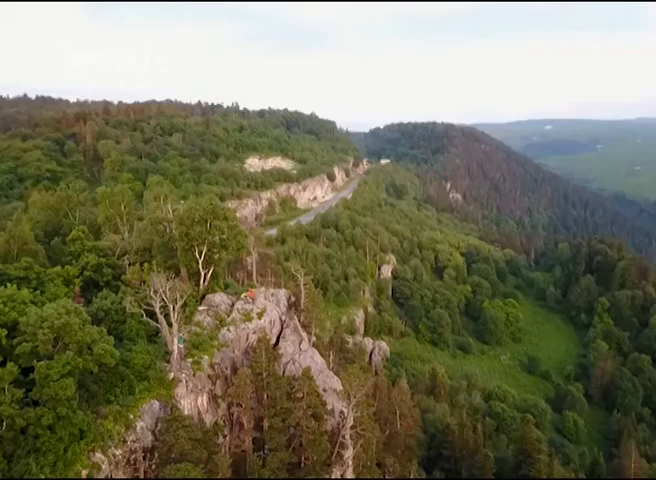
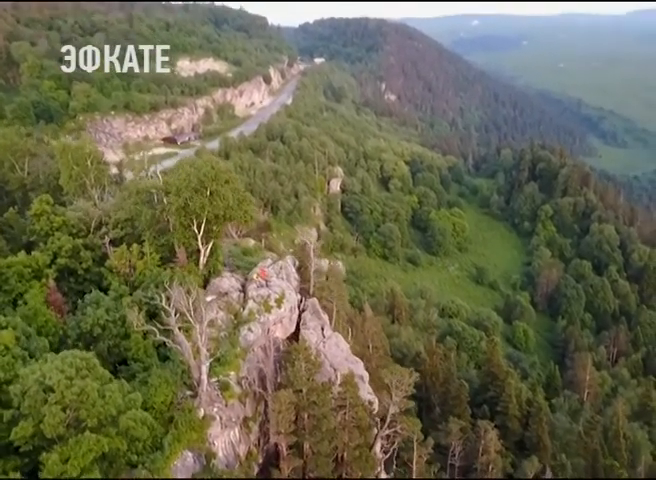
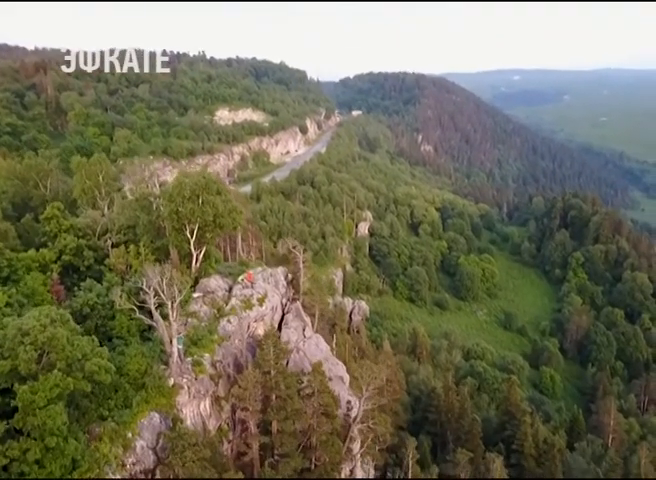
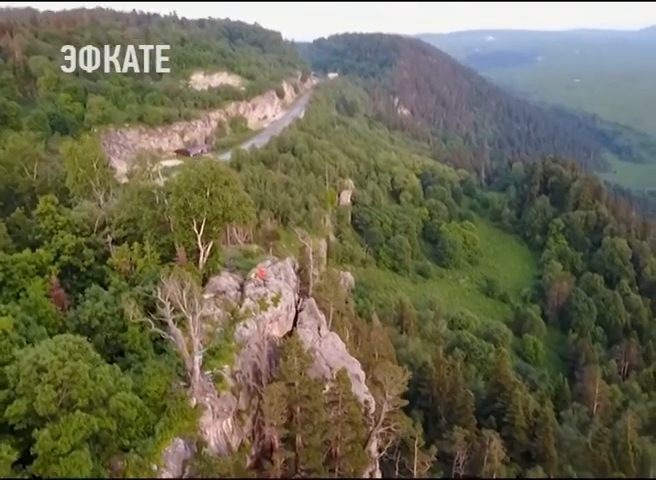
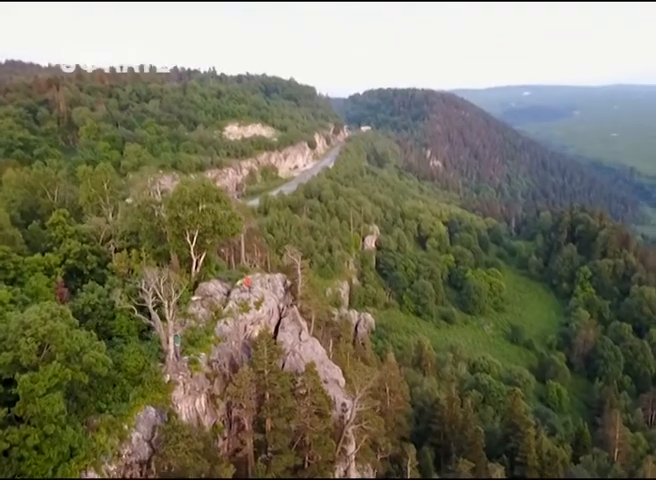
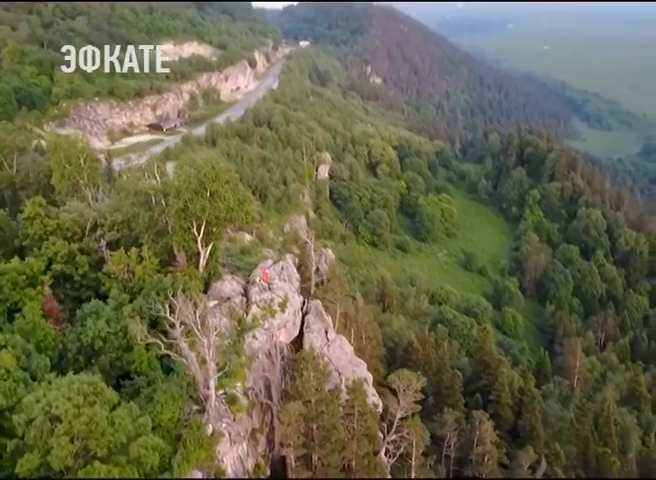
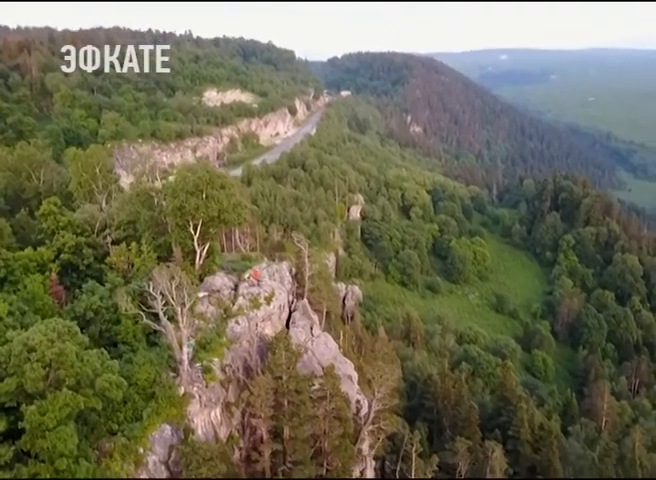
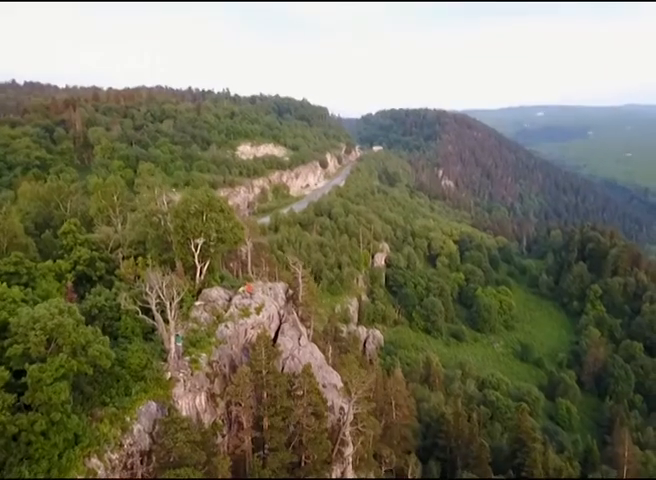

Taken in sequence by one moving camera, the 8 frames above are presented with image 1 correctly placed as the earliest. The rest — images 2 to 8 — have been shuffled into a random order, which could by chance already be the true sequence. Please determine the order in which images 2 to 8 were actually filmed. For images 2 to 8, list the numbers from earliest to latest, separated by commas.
8, 5, 3, 7, 4, 2, 6
